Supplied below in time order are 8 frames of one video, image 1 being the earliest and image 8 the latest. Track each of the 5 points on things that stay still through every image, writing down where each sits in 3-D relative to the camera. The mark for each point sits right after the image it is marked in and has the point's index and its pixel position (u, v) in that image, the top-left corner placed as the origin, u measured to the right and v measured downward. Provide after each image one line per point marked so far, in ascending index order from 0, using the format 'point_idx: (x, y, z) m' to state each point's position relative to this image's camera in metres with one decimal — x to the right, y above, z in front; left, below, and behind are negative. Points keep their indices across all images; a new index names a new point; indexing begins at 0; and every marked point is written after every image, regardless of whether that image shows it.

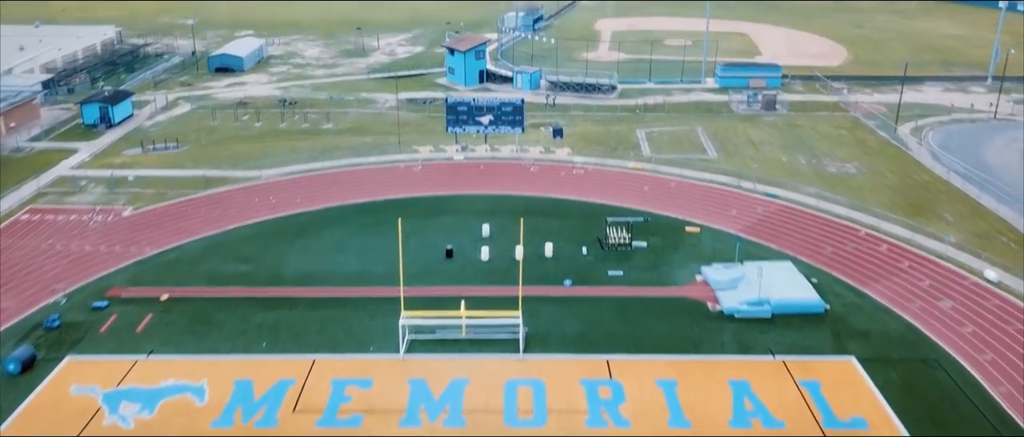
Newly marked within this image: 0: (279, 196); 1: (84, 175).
0: (-4.8, +0.5, +17.4) m
1: (-9.5, +1.0, +18.4) m
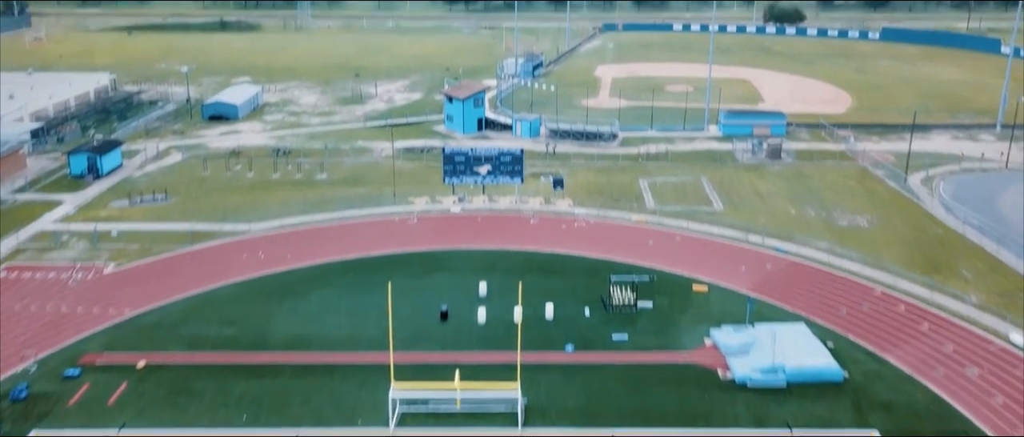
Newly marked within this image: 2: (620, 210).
0: (-4.9, -0.7, +16.7) m
1: (-9.5, -0.2, +17.7) m
2: (+2.5, +0.2, +19.1) m
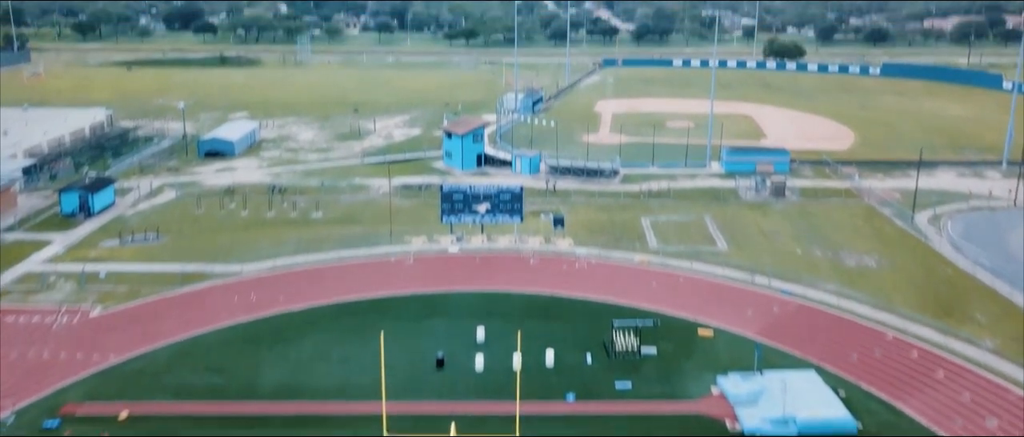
0: (-4.9, -1.5, +16.2) m
1: (-9.5, -1.1, +17.3) m
2: (+2.5, -0.7, +18.7) m
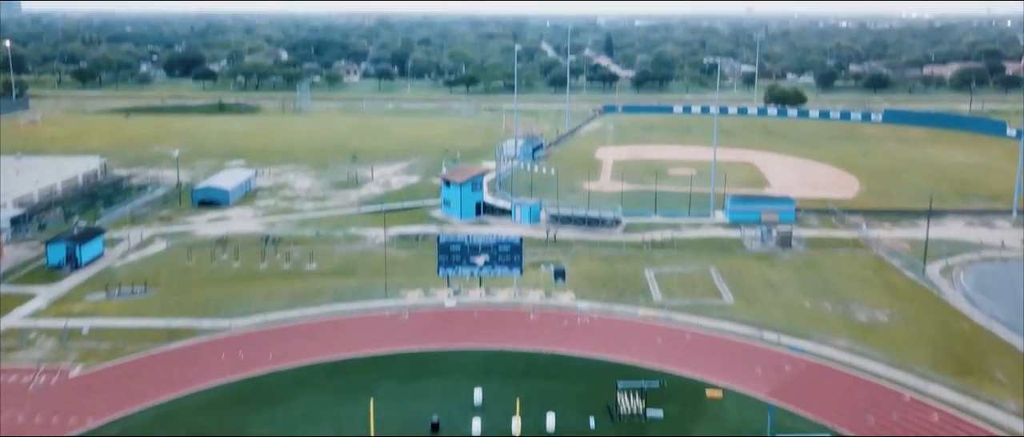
0: (-4.9, -2.5, +15.5) m
1: (-9.5, -2.1, +16.6) m
2: (+2.4, -1.8, +18.0) m
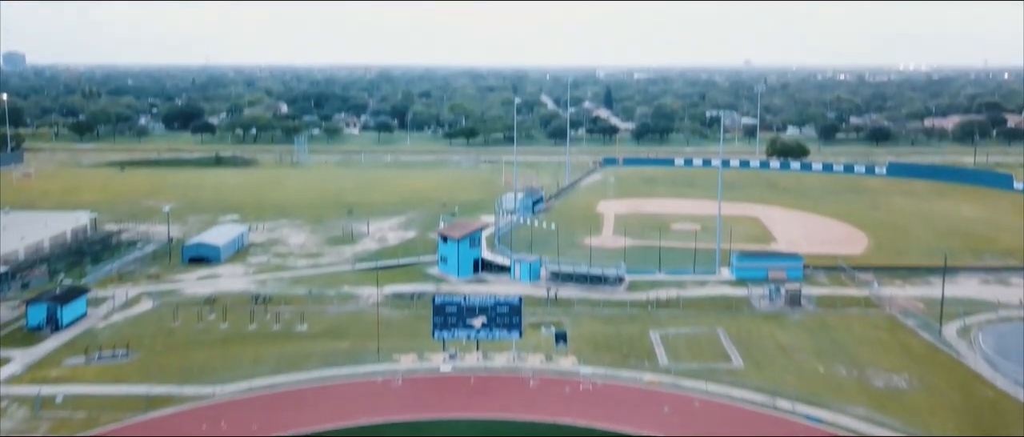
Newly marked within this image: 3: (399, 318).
0: (-4.9, -3.6, +14.6) m
1: (-9.5, -3.3, +15.8) m
2: (+2.4, -3.1, +17.2) m
3: (-2.7, -2.4, +19.9) m
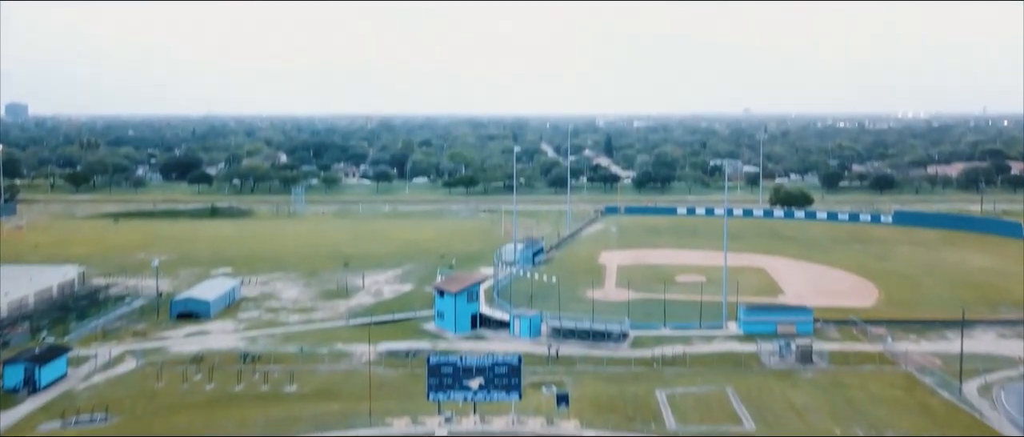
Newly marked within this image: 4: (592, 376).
0: (-4.9, -4.5, +13.7) m
1: (-9.6, -4.3, +14.8) m
2: (+2.4, -4.2, +16.3) m
3: (-2.7, -3.6, +19.0) m
4: (+1.9, -3.7, +19.3) m
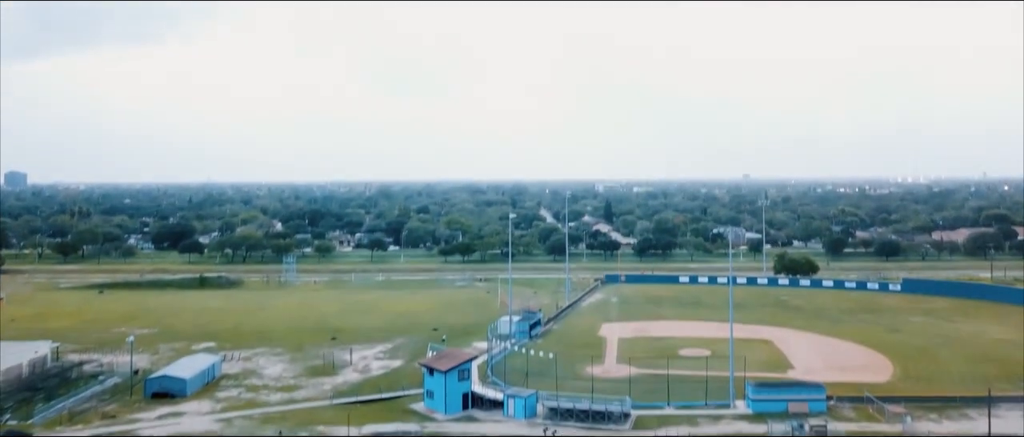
0: (-5.1, -5.7, +12.2) m
1: (-9.7, -5.6, +13.4) m
2: (+2.3, -5.5, +14.8) m
3: (-2.9, -5.2, +17.6) m
4: (+1.7, -5.3, +17.9) m
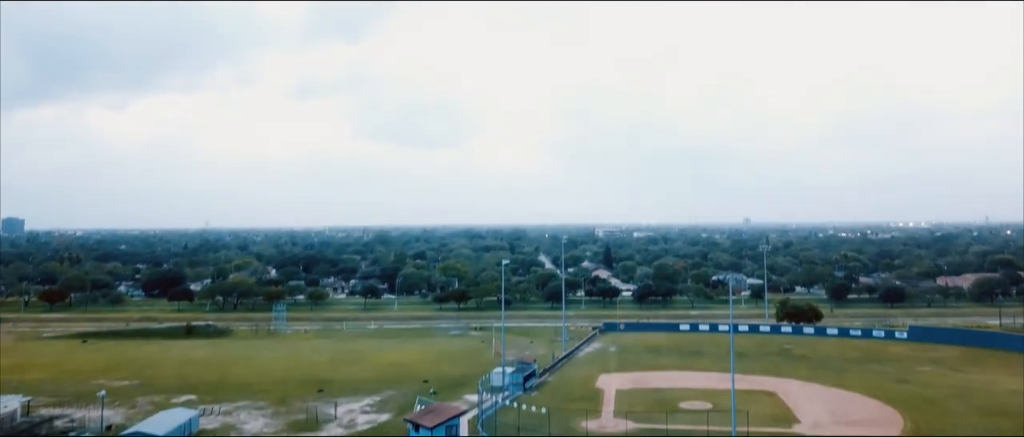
0: (-5.3, -6.4, +11.0) m
1: (-10.0, -6.4, +12.2) m
2: (+2.0, -6.3, +13.6) m
3: (-3.1, -6.2, +16.4) m
4: (+1.5, -6.2, +16.7) m
